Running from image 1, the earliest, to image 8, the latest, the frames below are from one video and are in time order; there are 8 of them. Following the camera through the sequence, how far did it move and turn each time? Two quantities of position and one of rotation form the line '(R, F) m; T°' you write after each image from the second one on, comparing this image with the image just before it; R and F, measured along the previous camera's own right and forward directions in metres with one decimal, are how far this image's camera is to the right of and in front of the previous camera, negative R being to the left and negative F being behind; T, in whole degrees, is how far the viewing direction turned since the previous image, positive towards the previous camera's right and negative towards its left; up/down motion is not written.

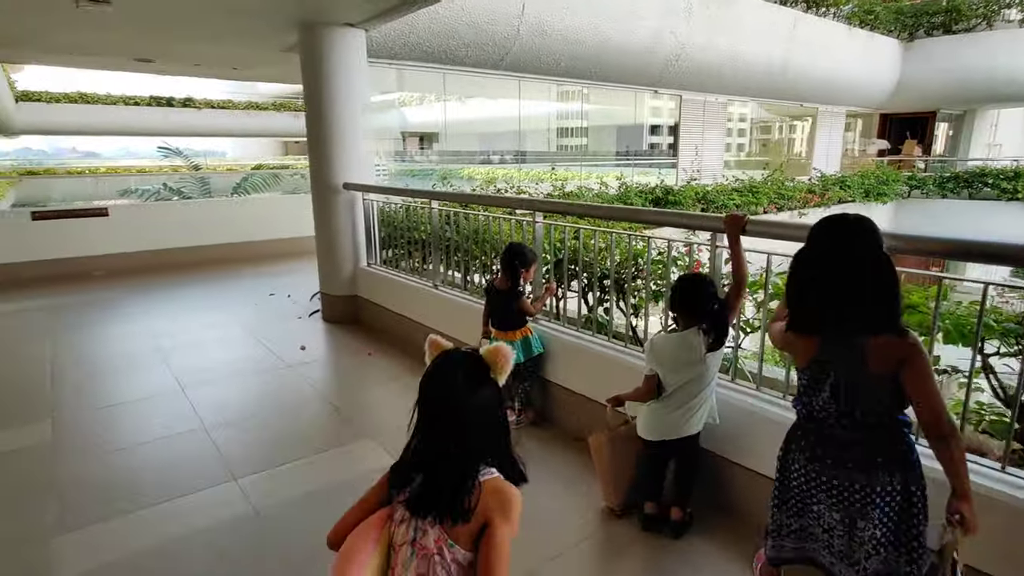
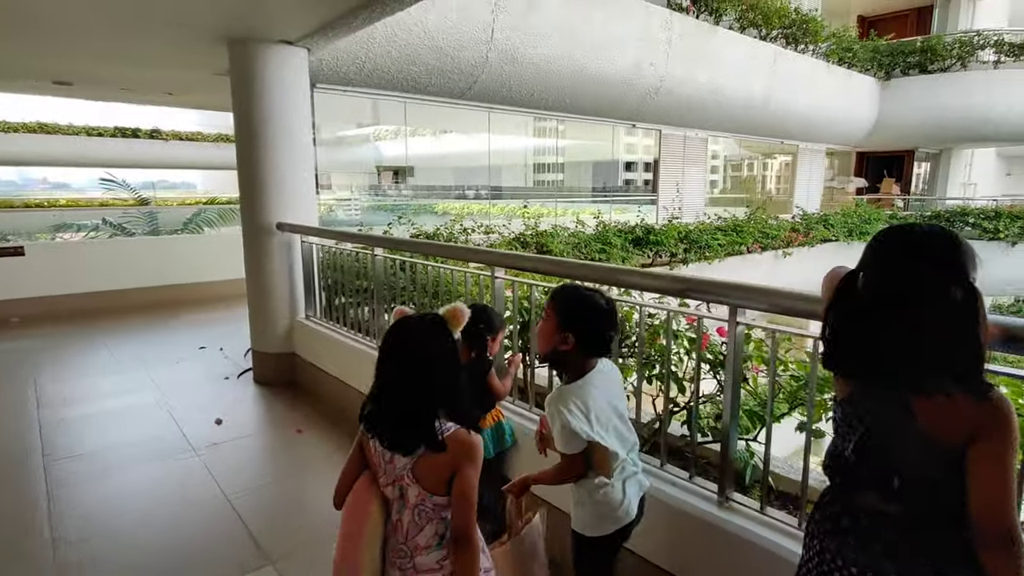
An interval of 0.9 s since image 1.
(+0.1, +0.5) m; +2°
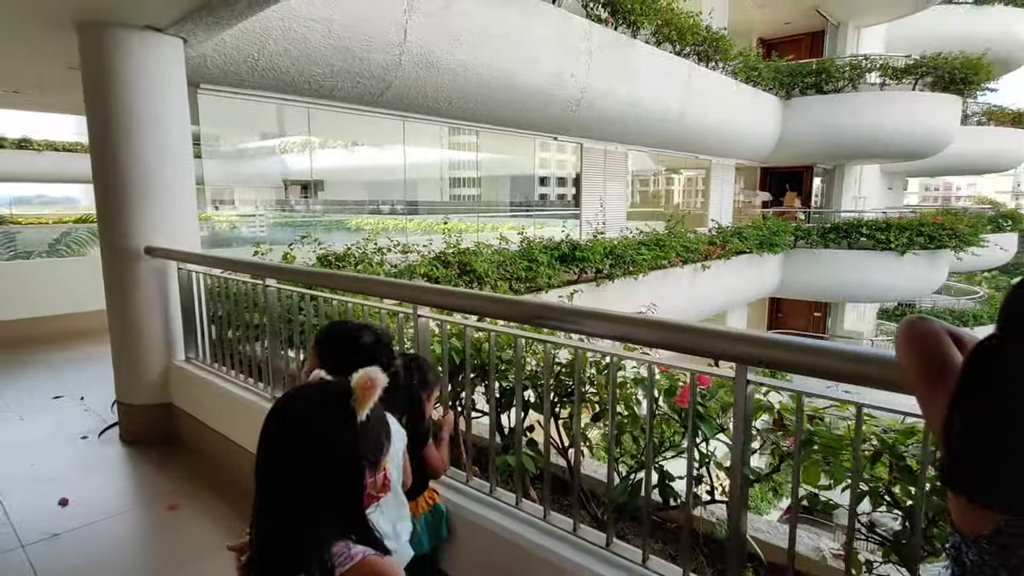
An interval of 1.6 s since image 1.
(0.0, +0.3) m; +8°
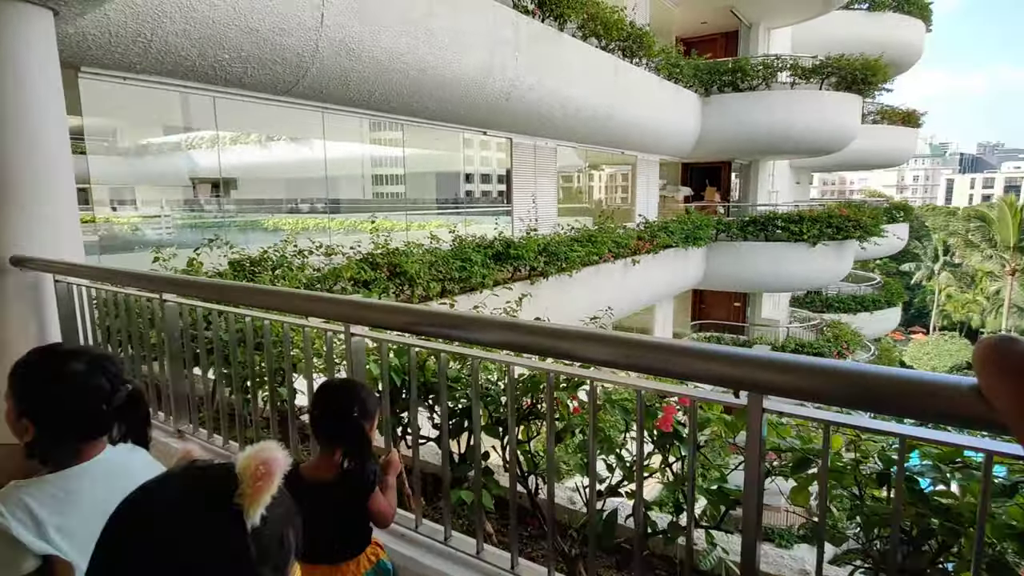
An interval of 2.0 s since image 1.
(0.0, +0.2) m; +7°
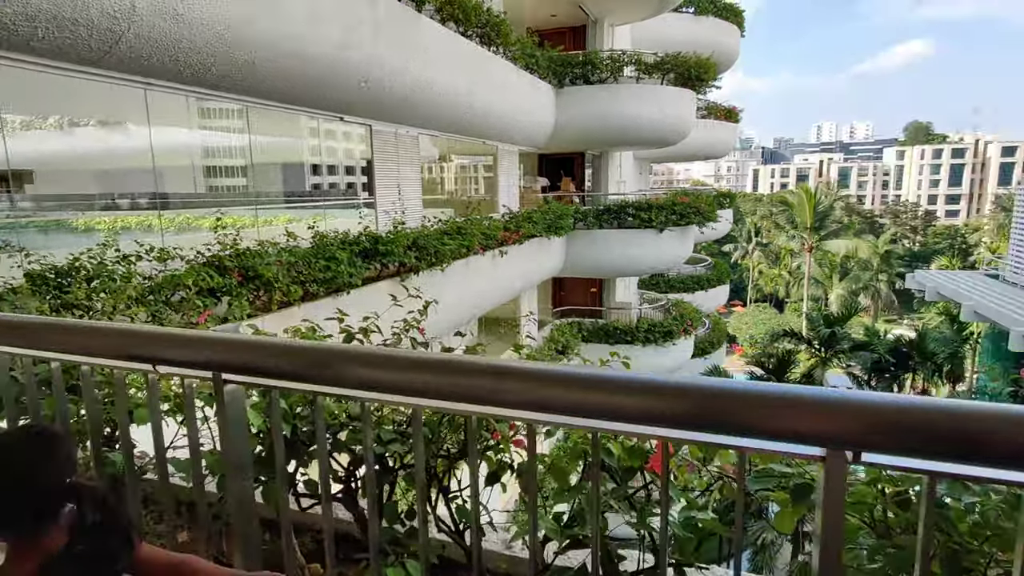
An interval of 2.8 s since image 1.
(-0.1, +0.3) m; +14°
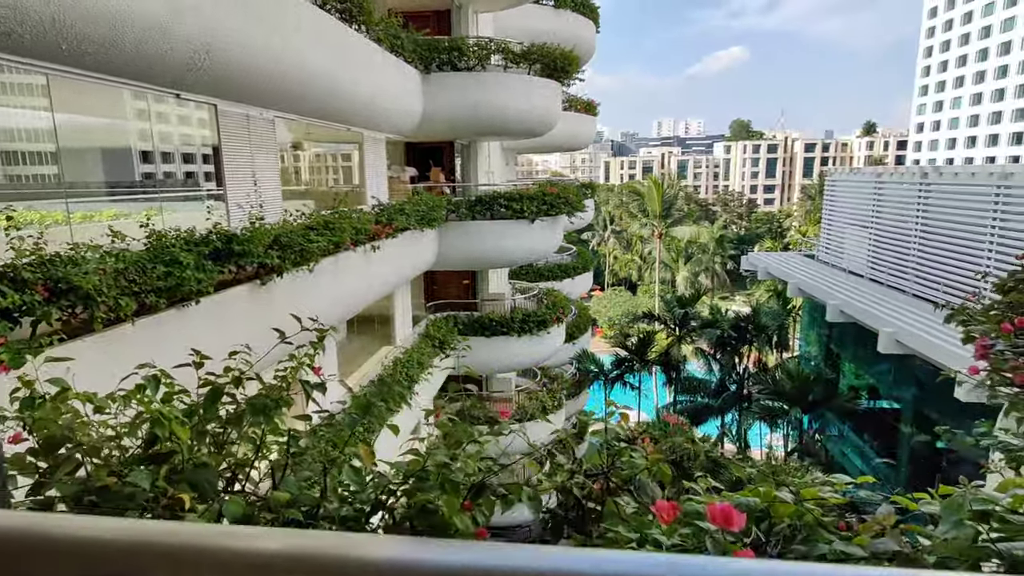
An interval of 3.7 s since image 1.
(-0.1, +0.3) m; +13°
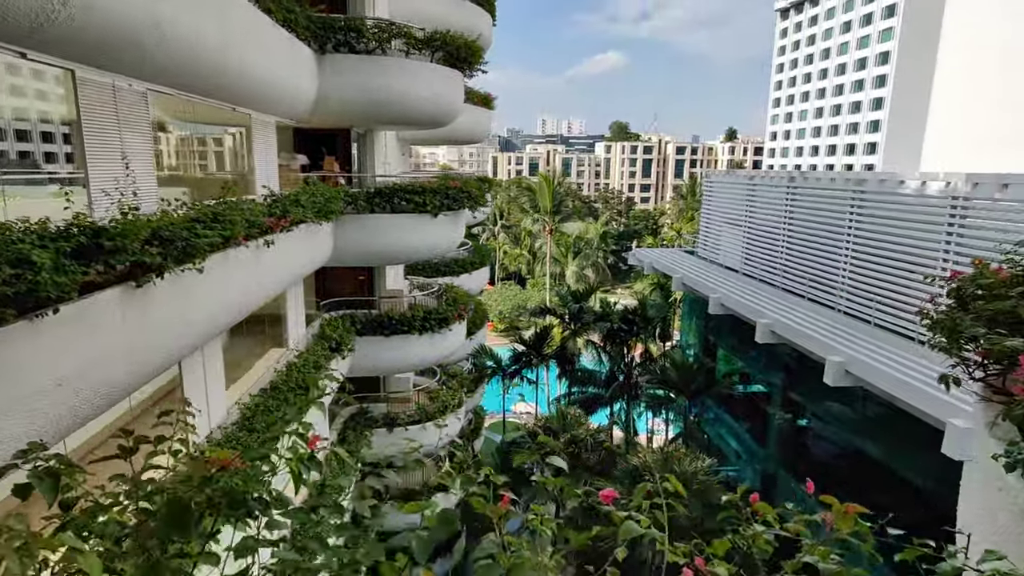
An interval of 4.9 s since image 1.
(-0.2, +0.3) m; +11°
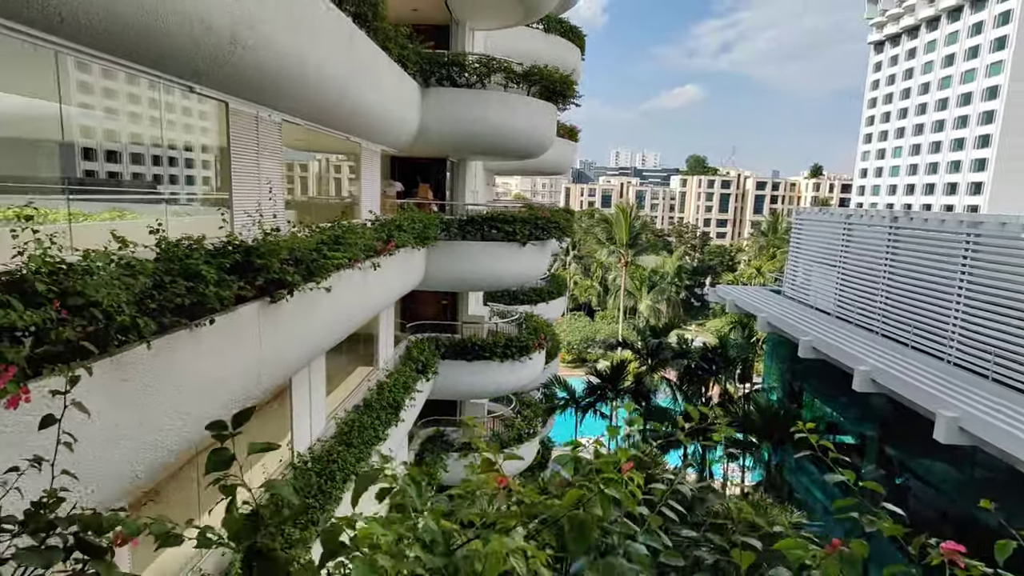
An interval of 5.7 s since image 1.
(-0.3, 0.0) m; -7°
